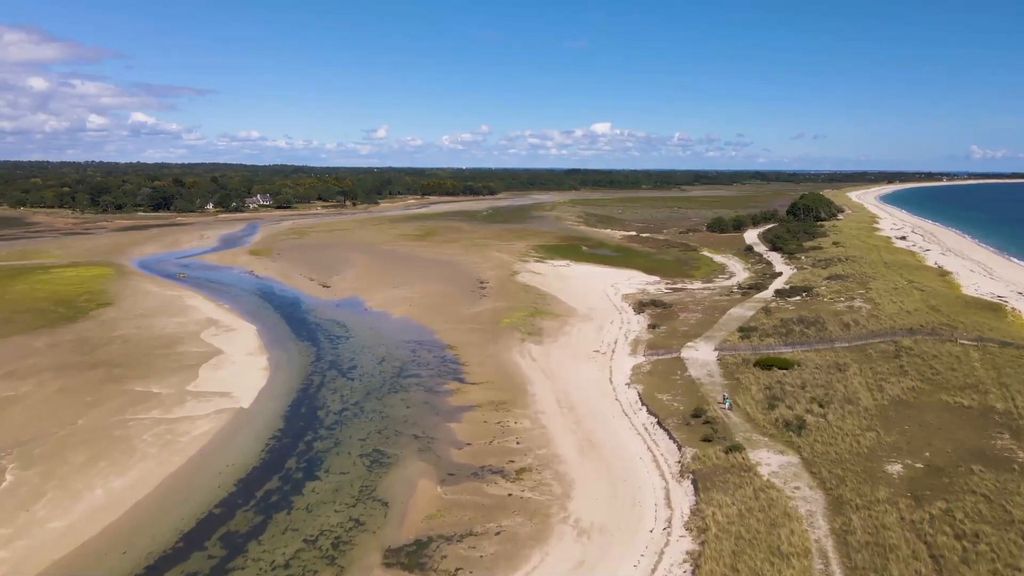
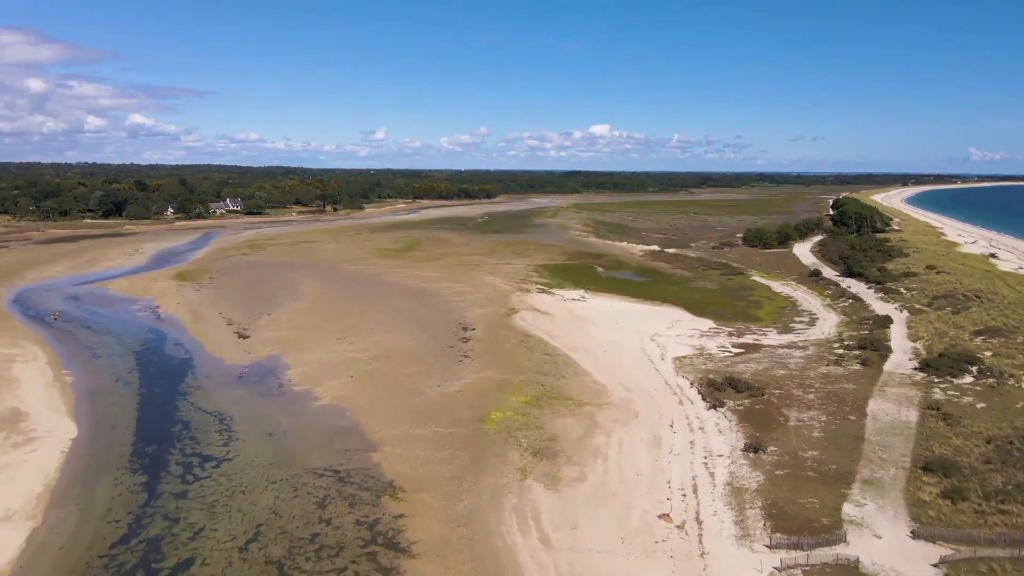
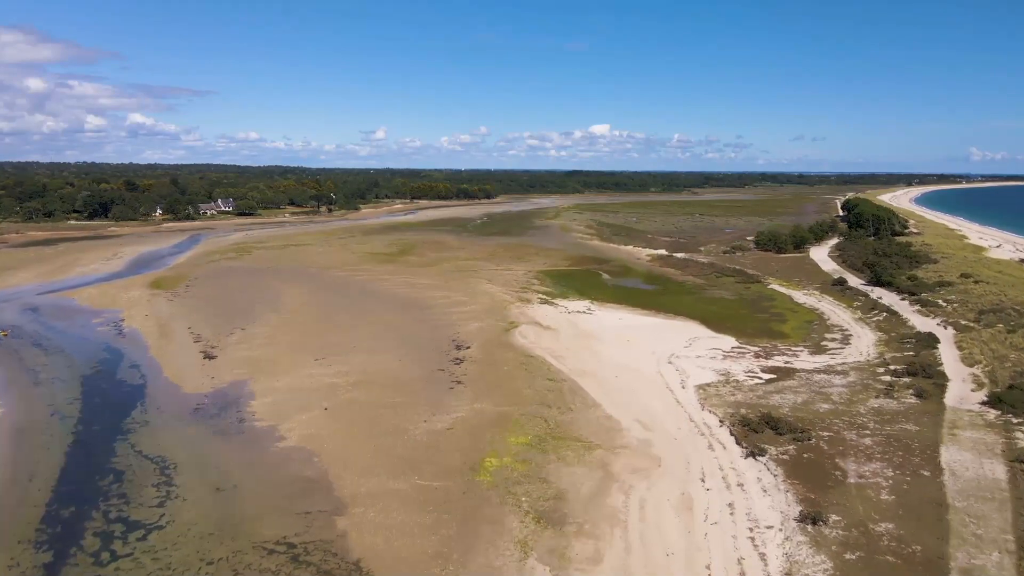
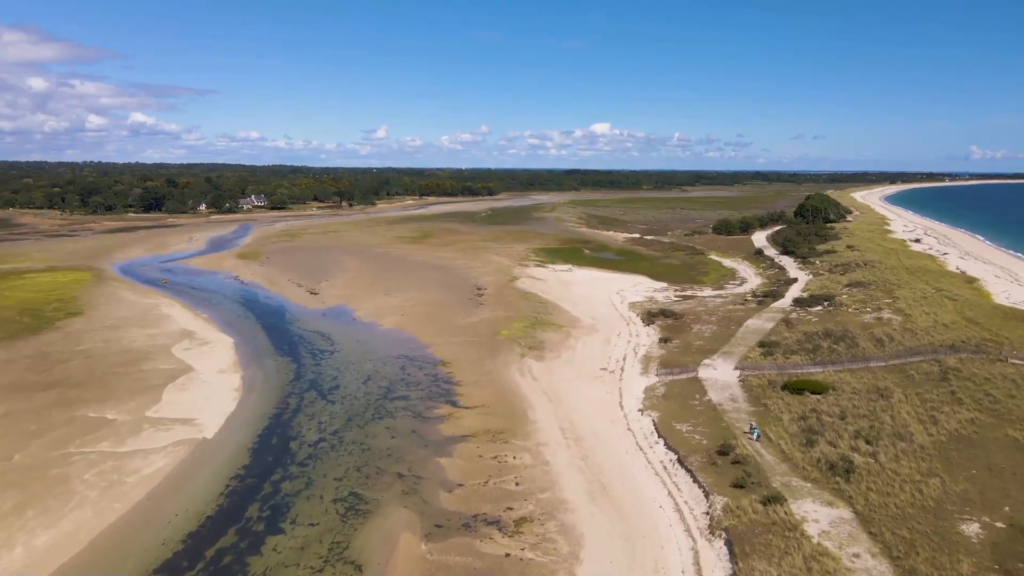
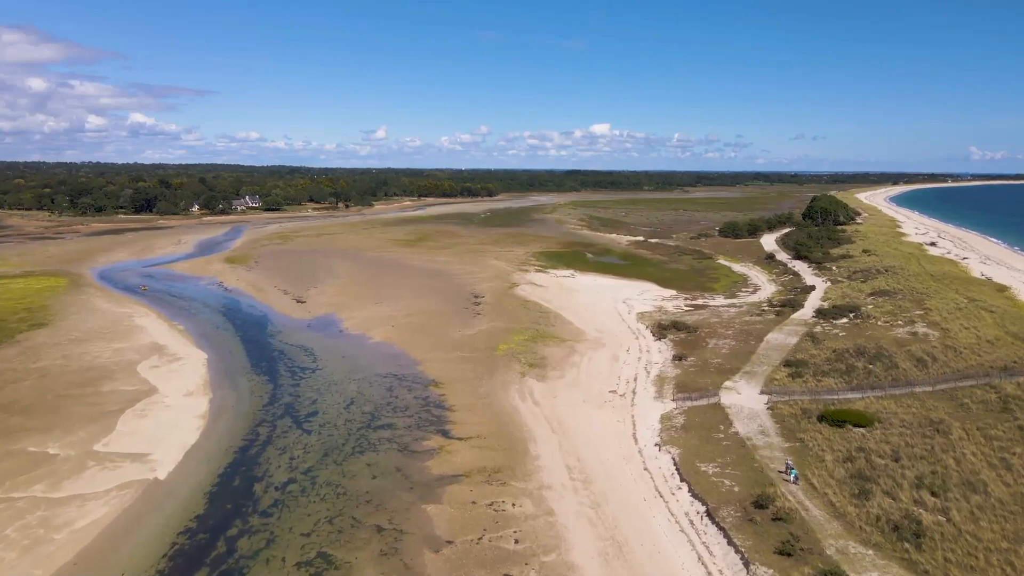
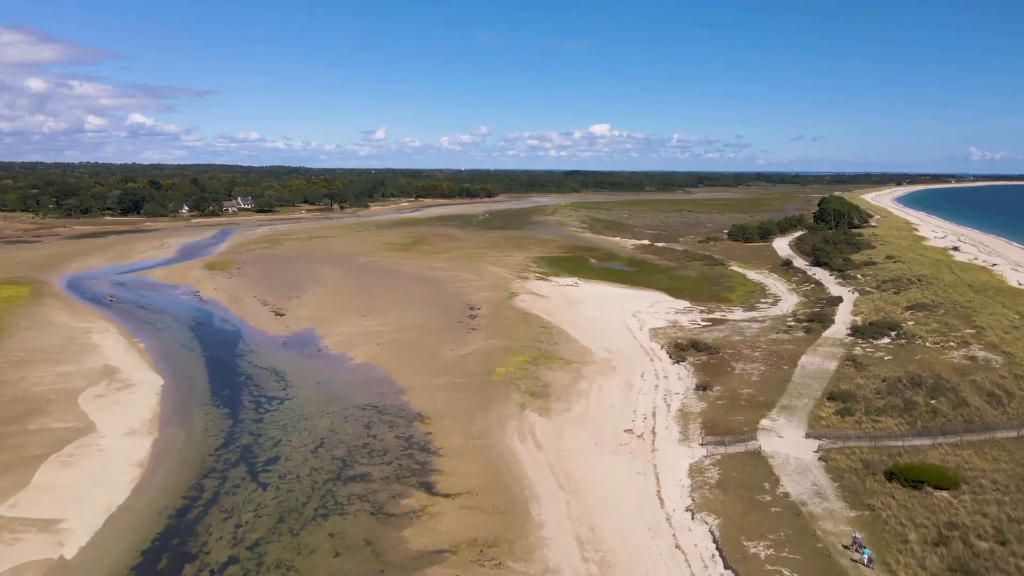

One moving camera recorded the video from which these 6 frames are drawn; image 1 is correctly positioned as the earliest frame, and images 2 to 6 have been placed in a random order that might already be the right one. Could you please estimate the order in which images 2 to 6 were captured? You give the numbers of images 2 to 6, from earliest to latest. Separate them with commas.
4, 5, 6, 2, 3
